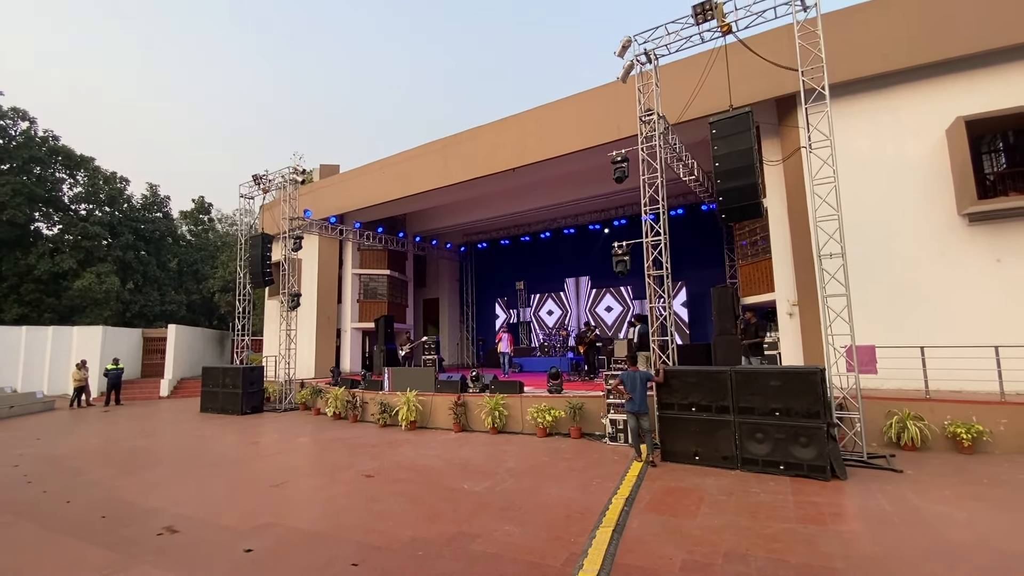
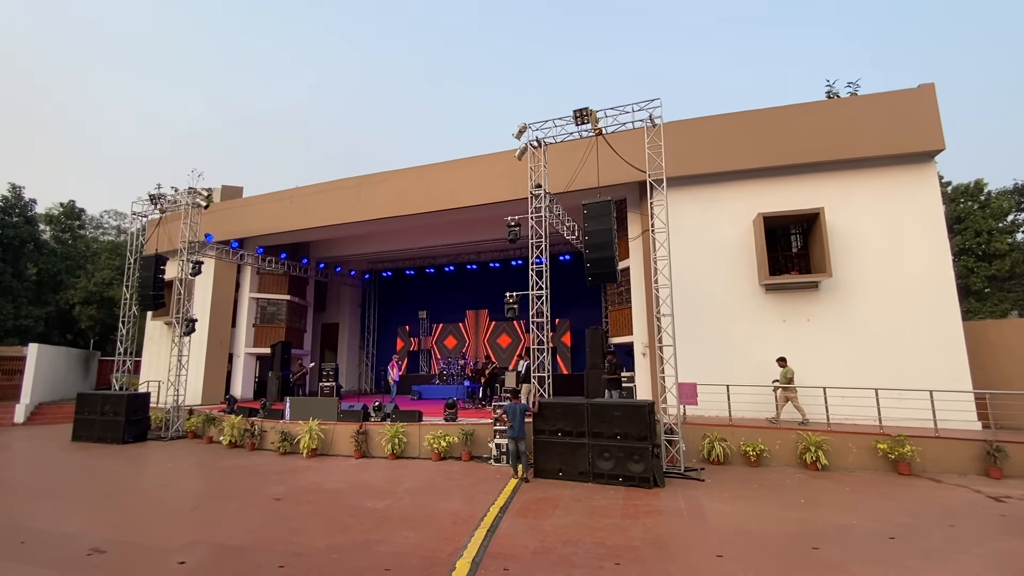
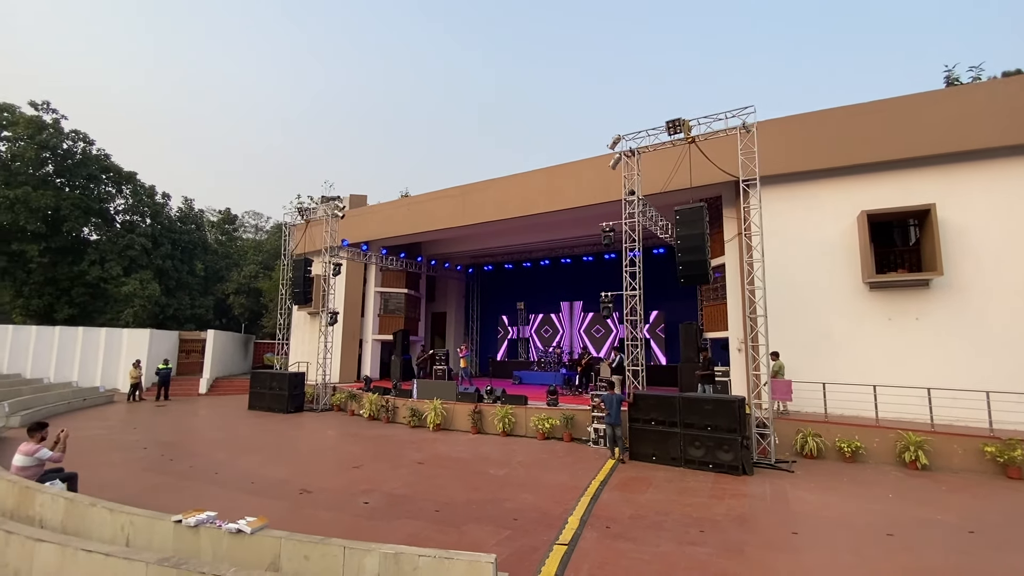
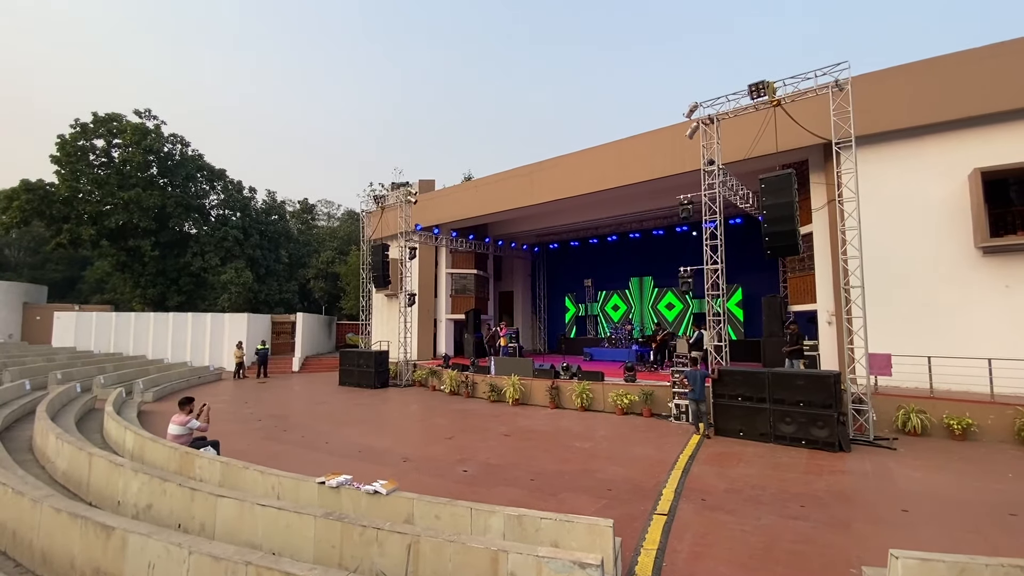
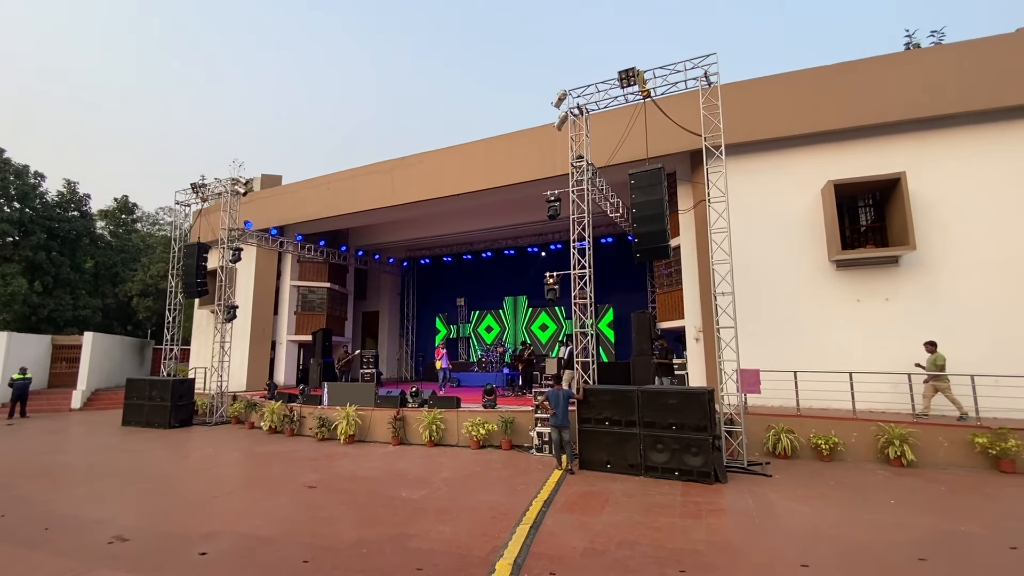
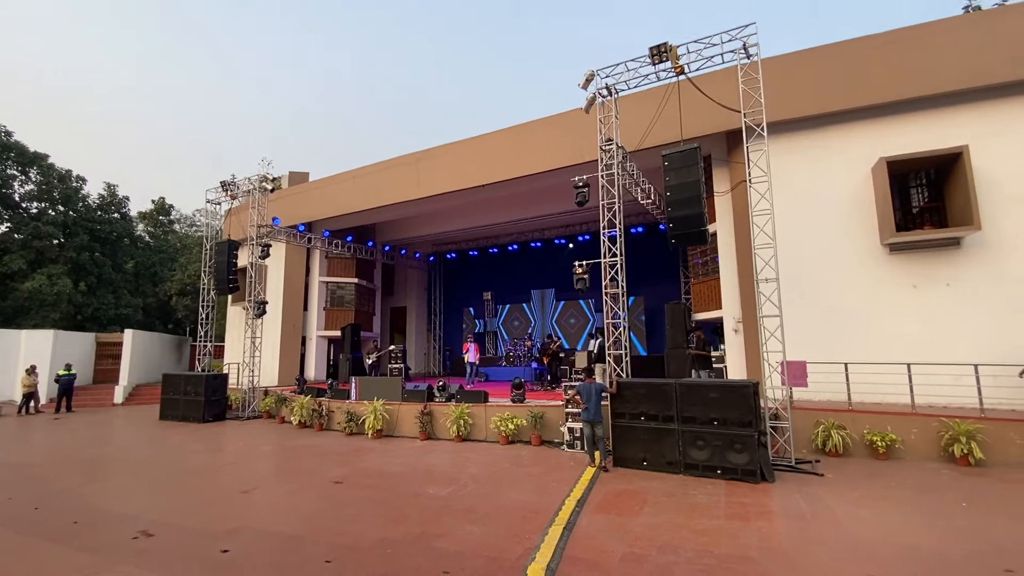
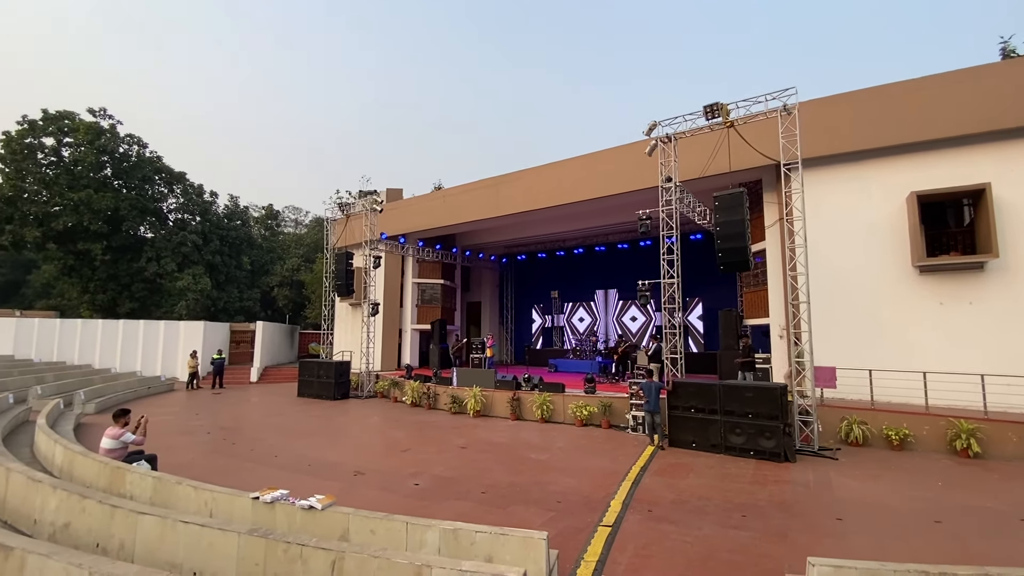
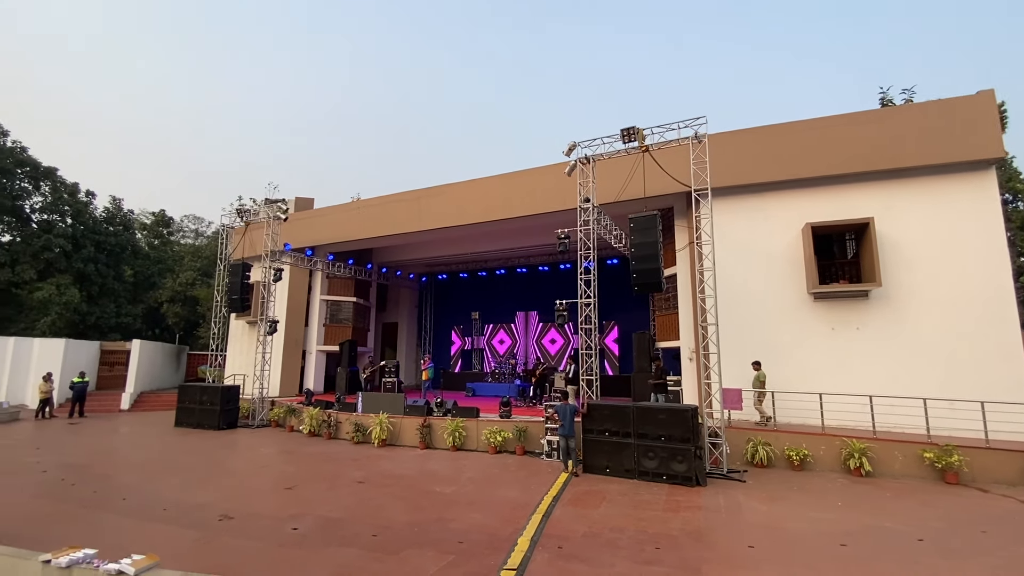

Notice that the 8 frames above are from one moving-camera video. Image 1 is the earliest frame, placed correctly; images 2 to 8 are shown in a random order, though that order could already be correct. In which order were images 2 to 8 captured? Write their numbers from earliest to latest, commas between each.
6, 5, 2, 8, 3, 7, 4
